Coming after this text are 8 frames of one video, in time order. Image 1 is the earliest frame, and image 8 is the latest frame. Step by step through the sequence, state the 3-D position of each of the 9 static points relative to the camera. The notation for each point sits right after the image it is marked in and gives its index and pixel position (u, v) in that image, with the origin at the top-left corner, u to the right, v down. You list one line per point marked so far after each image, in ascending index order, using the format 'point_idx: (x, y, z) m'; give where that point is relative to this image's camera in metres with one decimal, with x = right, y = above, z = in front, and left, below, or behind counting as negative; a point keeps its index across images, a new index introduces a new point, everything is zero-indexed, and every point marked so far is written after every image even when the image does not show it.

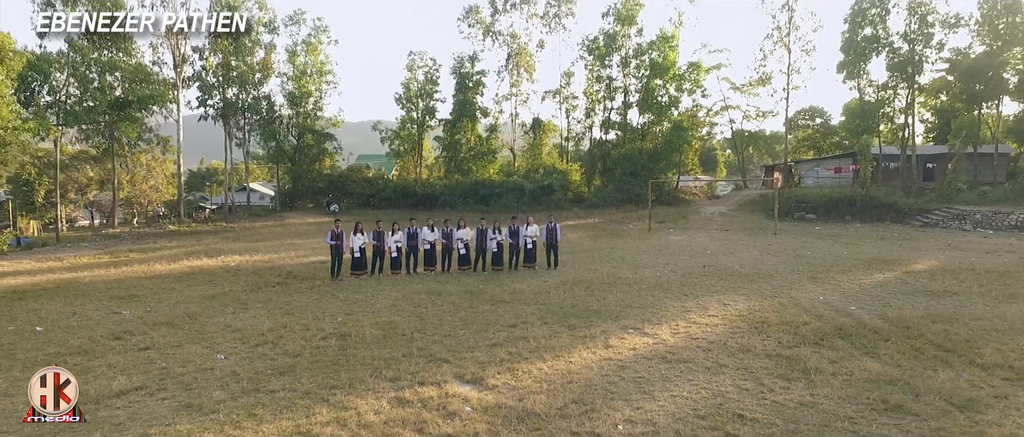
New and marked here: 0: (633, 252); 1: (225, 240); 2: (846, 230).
0: (+1.9, -0.5, +10.8) m
1: (-5.5, -0.4, +12.8) m
2: (+7.0, -0.2, +13.9) m
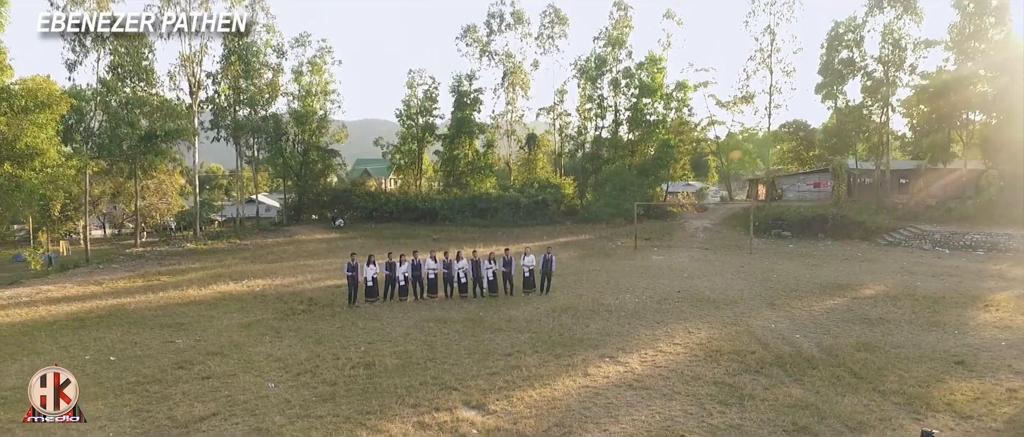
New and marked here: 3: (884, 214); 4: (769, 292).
0: (+1.9, -1.0, +11.9) m
1: (-5.6, -0.9, +13.9) m
2: (+6.9, -0.7, +15.0) m
3: (+10.2, +0.1, +18.3) m
4: (+3.8, -1.1, +9.9) m
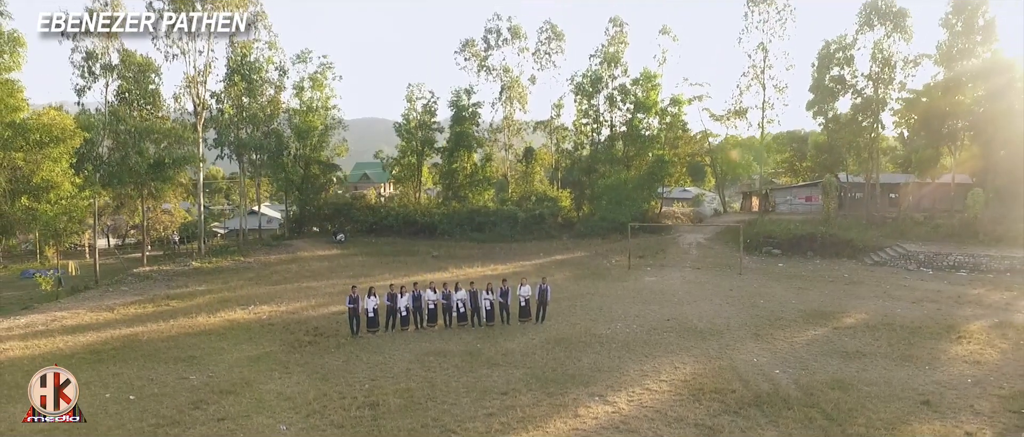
0: (+1.8, -1.5, +12.3) m
1: (-5.7, -1.4, +14.3) m
2: (+6.8, -1.1, +15.5) m
3: (+10.2, -0.4, +18.8) m
4: (+3.8, -1.6, +10.3) m
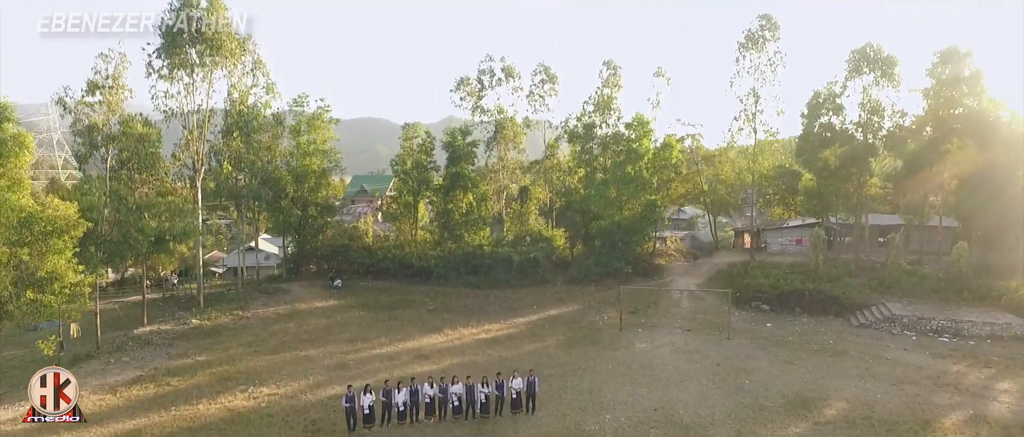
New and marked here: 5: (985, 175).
0: (+1.7, -3.0, +12.7) m
1: (-5.8, -2.9, +14.6) m
2: (+6.7, -2.6, +15.8) m
3: (+10.0, -1.9, +19.1) m
4: (+3.6, -3.1, +10.6) m
5: (+14.2, +1.3, +19.9) m
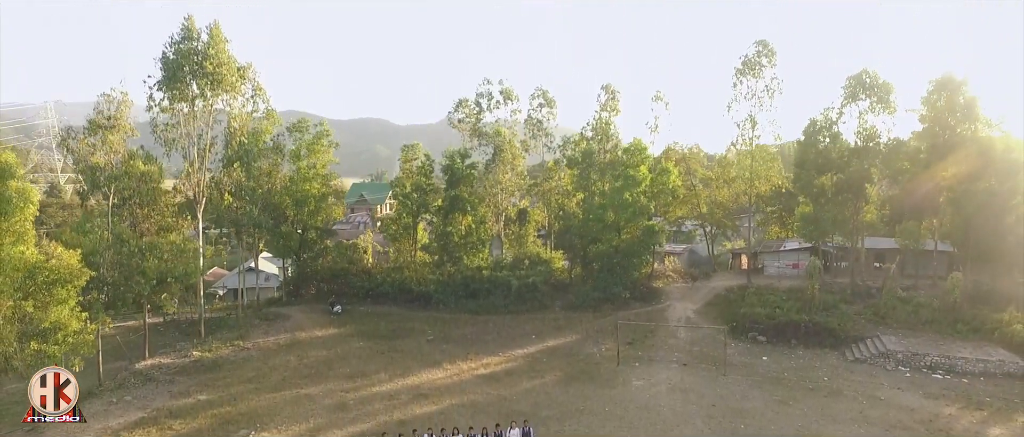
0: (+1.6, -3.8, +12.8) m
1: (-5.8, -3.7, +14.7) m
2: (+6.6, -3.5, +16.0) m
3: (+9.9, -2.7, +19.3) m
4: (+3.6, -3.9, +10.8) m
5: (+14.1, +0.4, +20.0) m
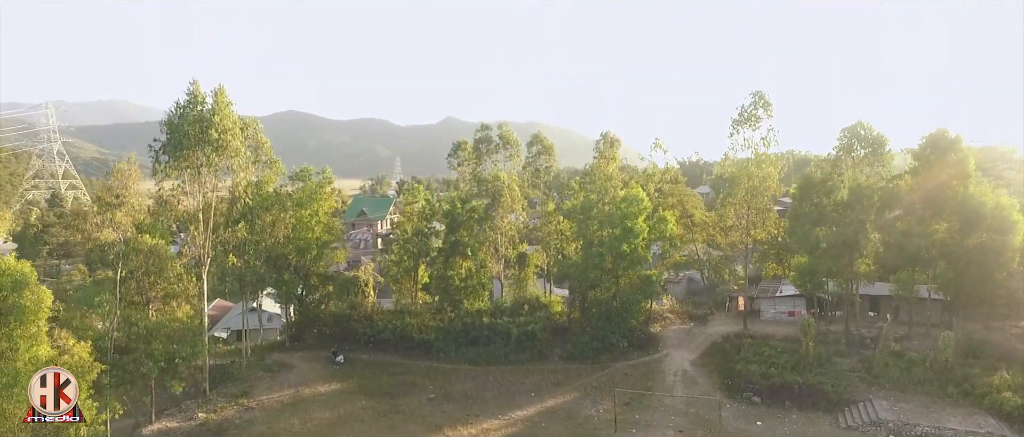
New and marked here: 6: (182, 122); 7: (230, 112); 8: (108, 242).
0: (+1.6, -5.5, +13.2) m
1: (-5.9, -5.4, +15.1) m
2: (+6.6, -5.2, +16.3) m
3: (+9.9, -4.4, +19.6) m
4: (+3.6, -5.7, +11.1) m
5: (+14.1, -1.3, +20.4) m
6: (-8.6, +2.5, +17.3) m
7: (-7.7, +2.9, +18.1) m
8: (-9.1, -0.5, +15.0) m
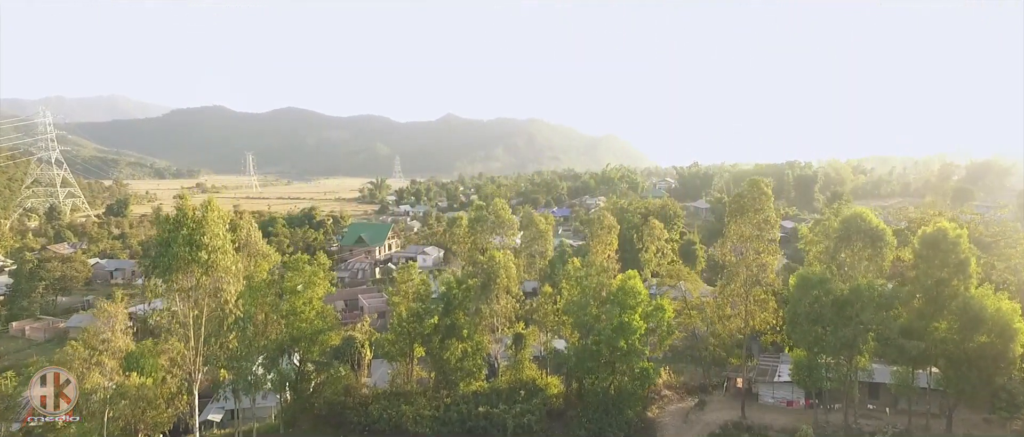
0: (+1.5, -8.7, +13.0) m
1: (-6.0, -8.7, +14.9) m
2: (+6.5, -8.4, +16.1) m
3: (+9.8, -7.6, +19.4) m
4: (+3.4, -8.9, +10.9) m
5: (+14.0, -4.4, +20.1) m
6: (-8.7, -0.7, +17.0) m
7: (-7.8, -0.3, +17.8) m
8: (-9.3, -3.7, +14.8) m
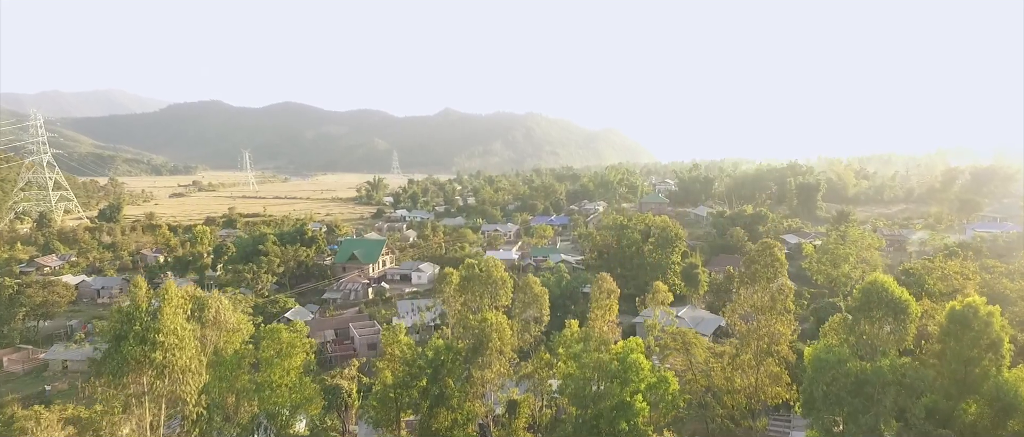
0: (+1.3, -11.0, +11.3) m
1: (-6.2, -10.9, +13.2) m
2: (+6.2, -10.6, +14.5) m
3: (+9.6, -9.7, +17.8) m
4: (+3.2, -11.2, +9.3) m
5: (+13.7, -6.6, +18.5) m
6: (-8.9, -2.9, +15.2) m
7: (-8.0, -2.5, +16.0) m
8: (-9.5, -6.0, +13.1) m
